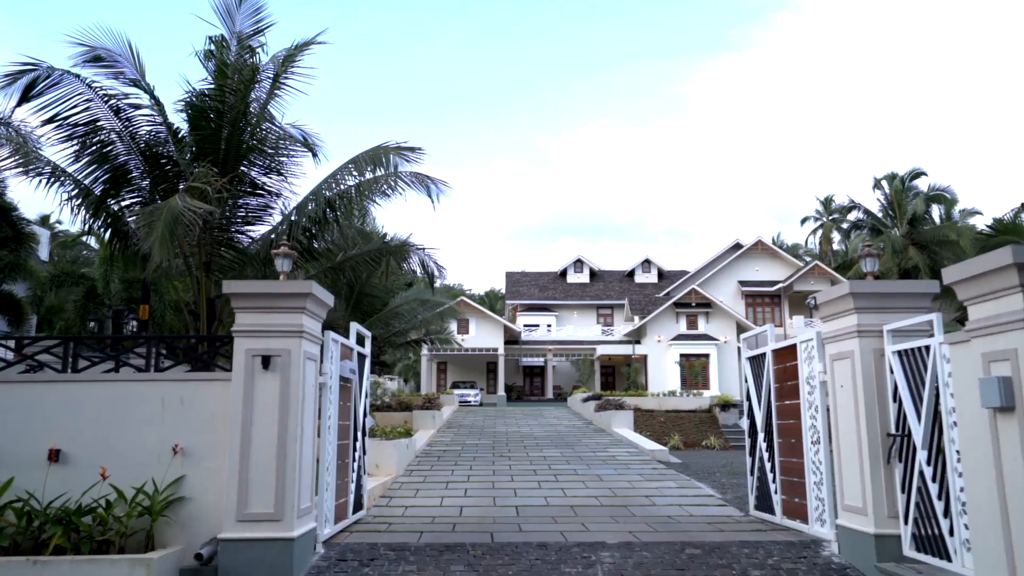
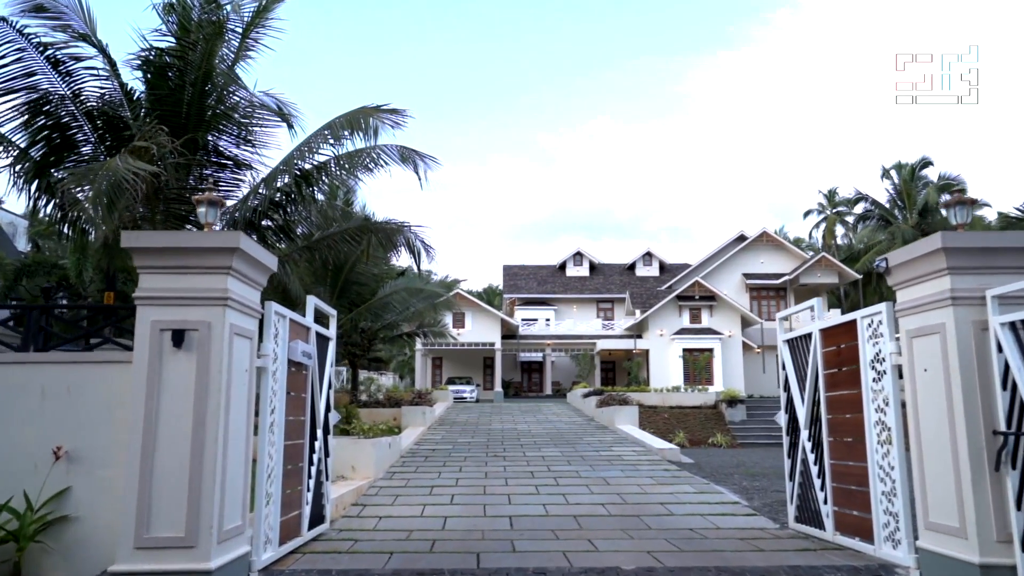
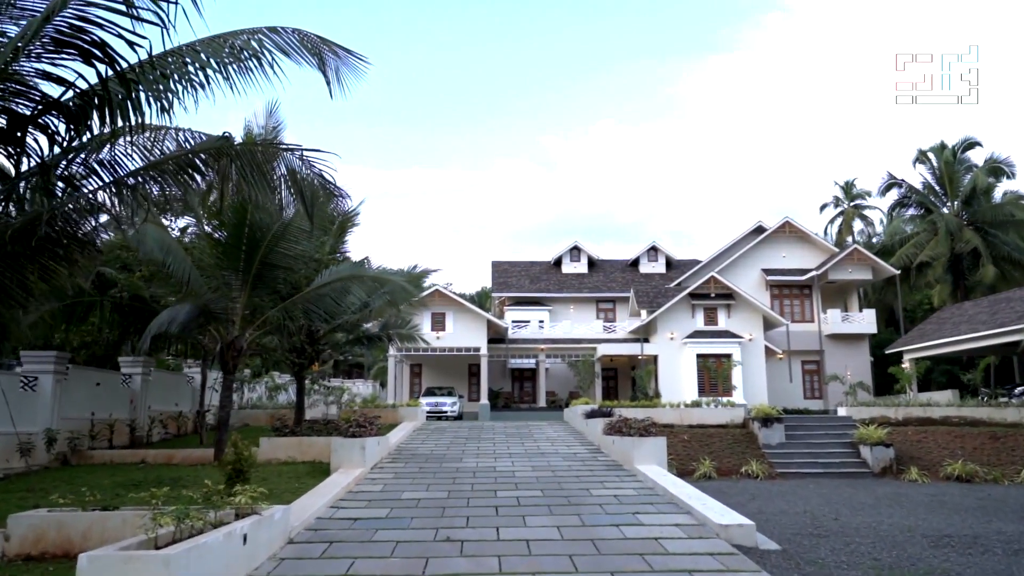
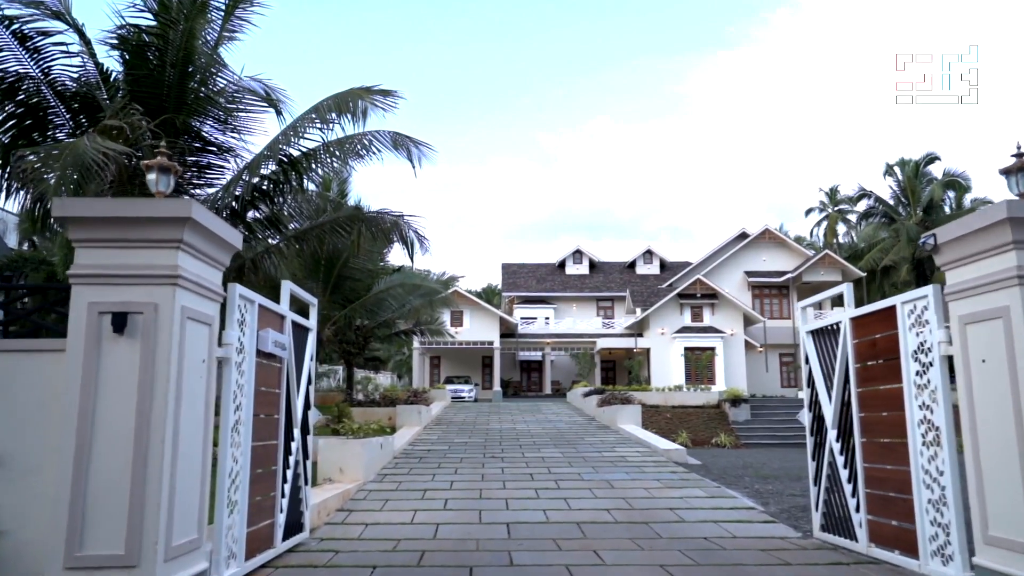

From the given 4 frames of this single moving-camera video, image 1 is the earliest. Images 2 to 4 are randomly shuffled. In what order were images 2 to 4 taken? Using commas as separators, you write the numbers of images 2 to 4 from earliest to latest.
2, 4, 3
